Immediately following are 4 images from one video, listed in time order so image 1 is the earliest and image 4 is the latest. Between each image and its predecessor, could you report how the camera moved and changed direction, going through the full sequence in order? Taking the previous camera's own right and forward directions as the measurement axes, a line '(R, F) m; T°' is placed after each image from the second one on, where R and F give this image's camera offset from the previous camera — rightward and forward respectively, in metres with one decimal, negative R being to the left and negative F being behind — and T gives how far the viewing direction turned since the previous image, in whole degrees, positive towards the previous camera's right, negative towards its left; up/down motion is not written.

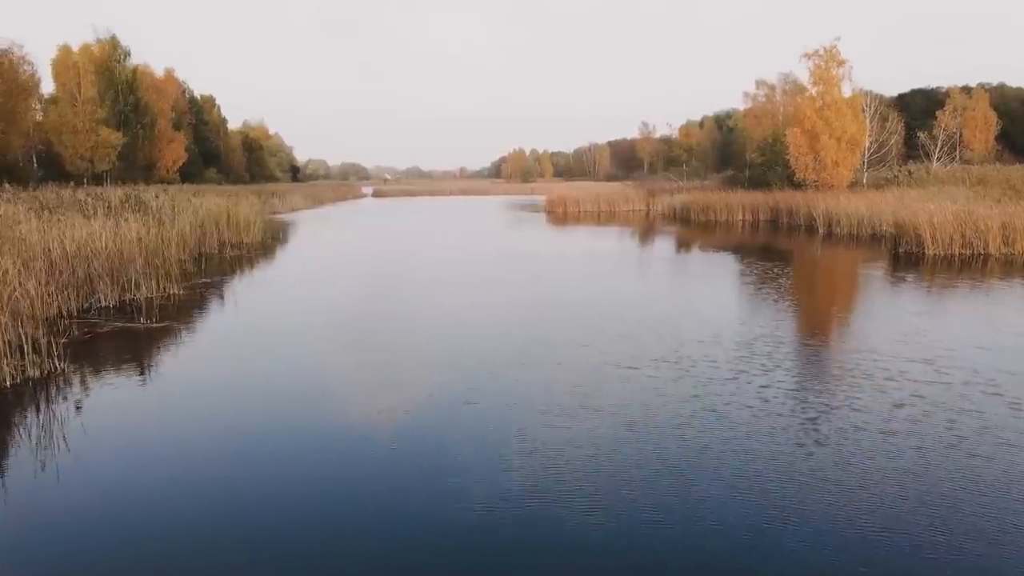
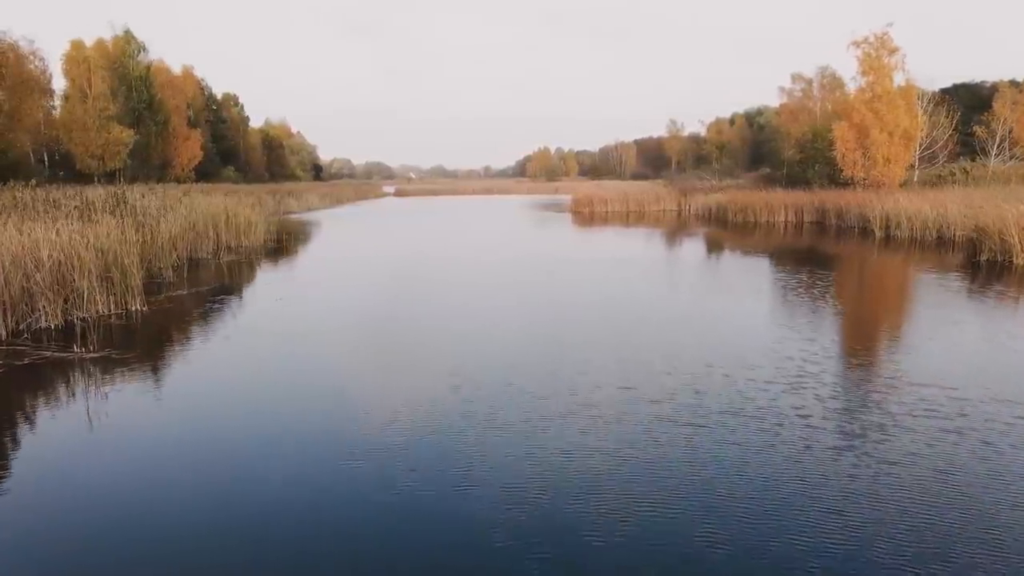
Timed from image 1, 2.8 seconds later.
(0.0, +0.8) m; -2°
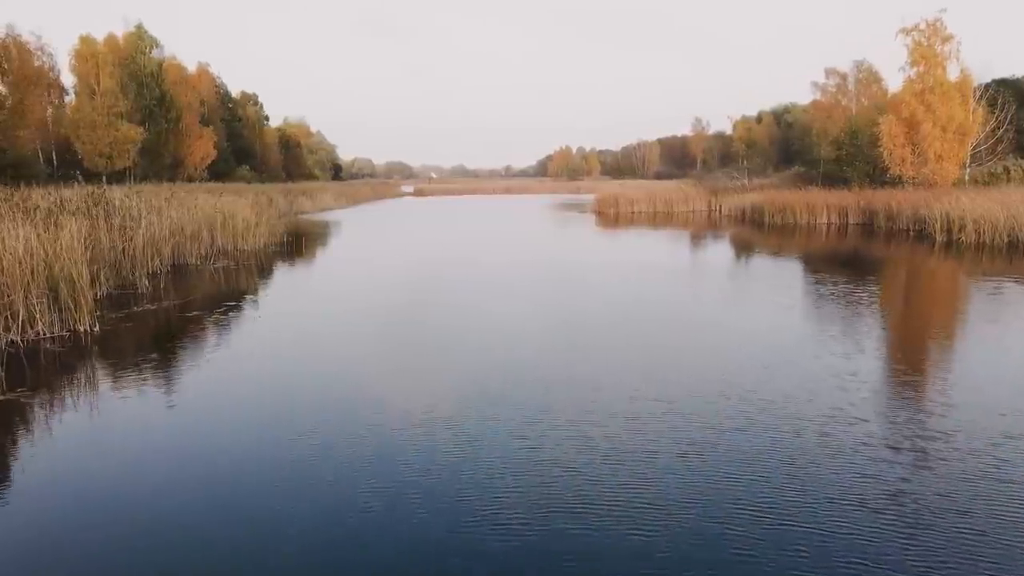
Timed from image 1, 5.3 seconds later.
(0.0, +0.7) m; -2°
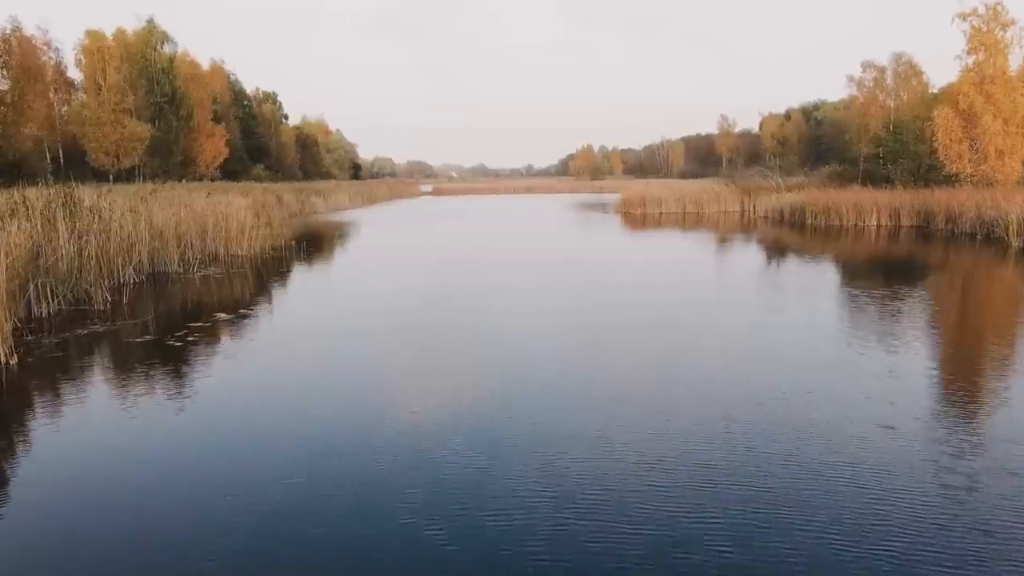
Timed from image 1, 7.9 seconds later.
(0.0, +0.7) m; -2°
